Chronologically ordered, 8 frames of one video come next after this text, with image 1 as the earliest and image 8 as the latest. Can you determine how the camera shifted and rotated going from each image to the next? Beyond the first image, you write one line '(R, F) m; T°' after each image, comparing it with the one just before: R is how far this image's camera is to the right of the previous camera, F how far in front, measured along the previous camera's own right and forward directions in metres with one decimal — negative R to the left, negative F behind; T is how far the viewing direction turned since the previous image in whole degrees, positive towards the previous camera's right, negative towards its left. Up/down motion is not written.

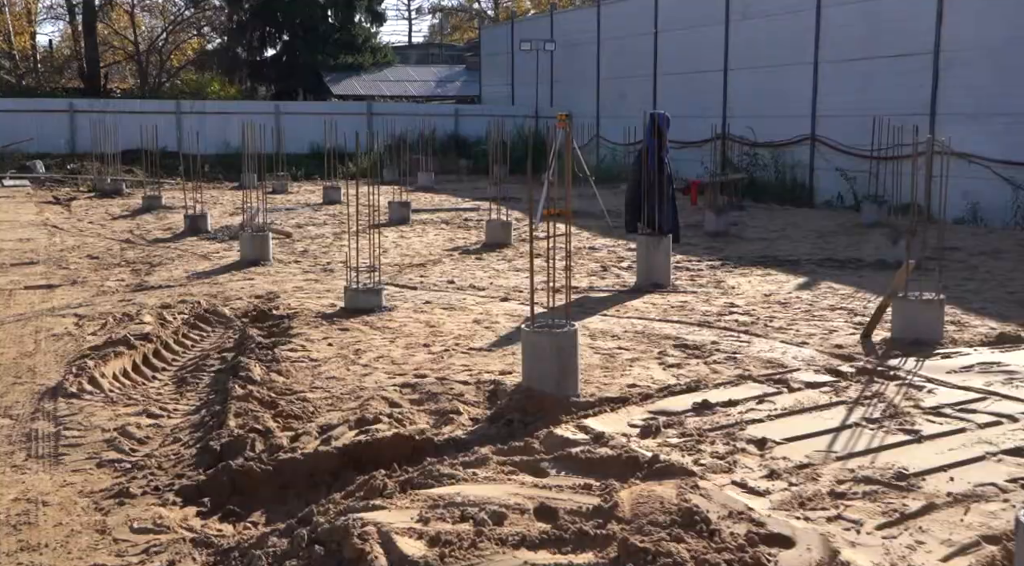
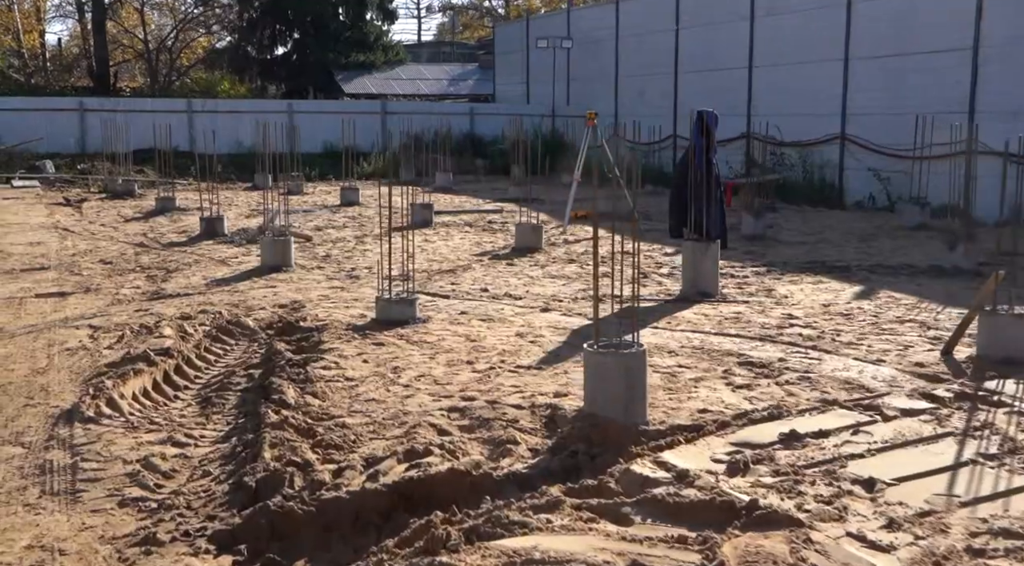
(-0.3, +0.6) m; 0°
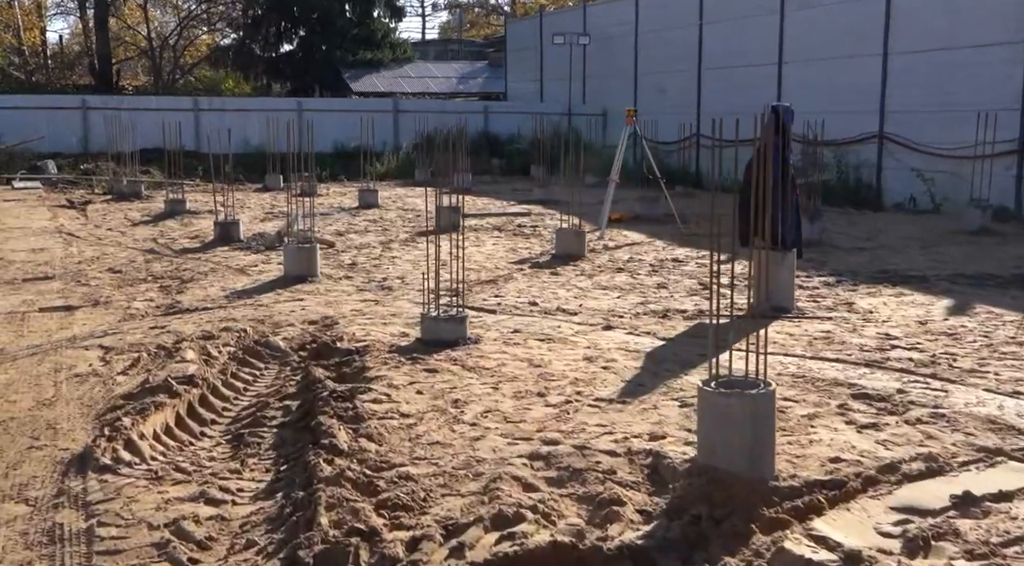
(-0.5, +1.0) m; 0°
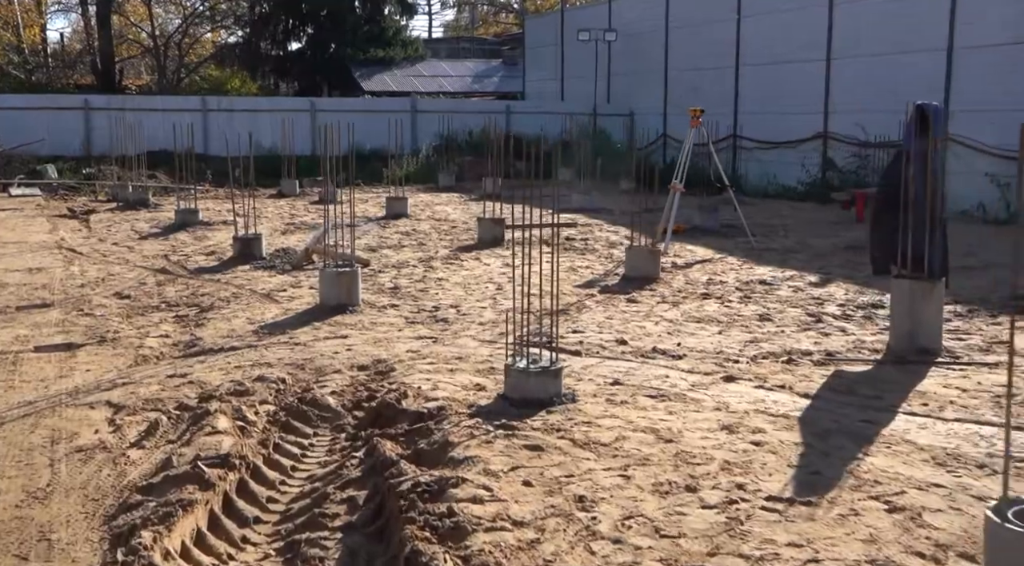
(-0.7, +1.7) m; 0°
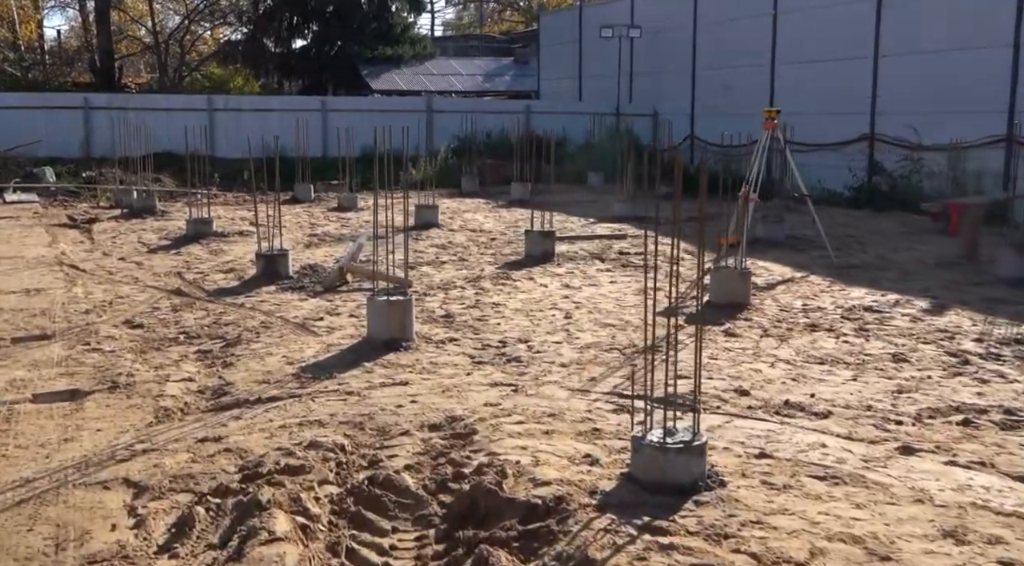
(-0.7, +1.5) m; 0°
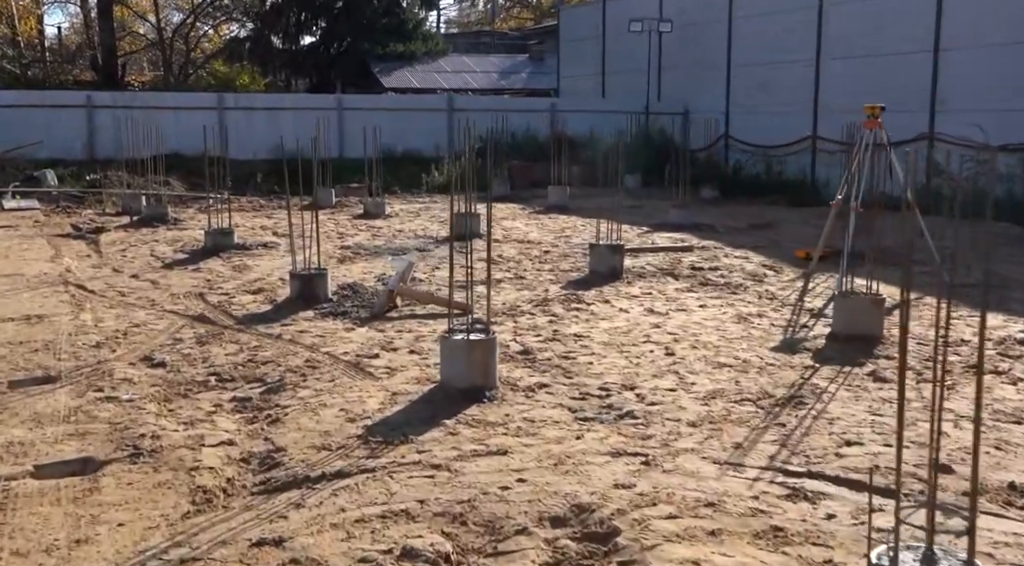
(-0.7, +1.6) m; 0°
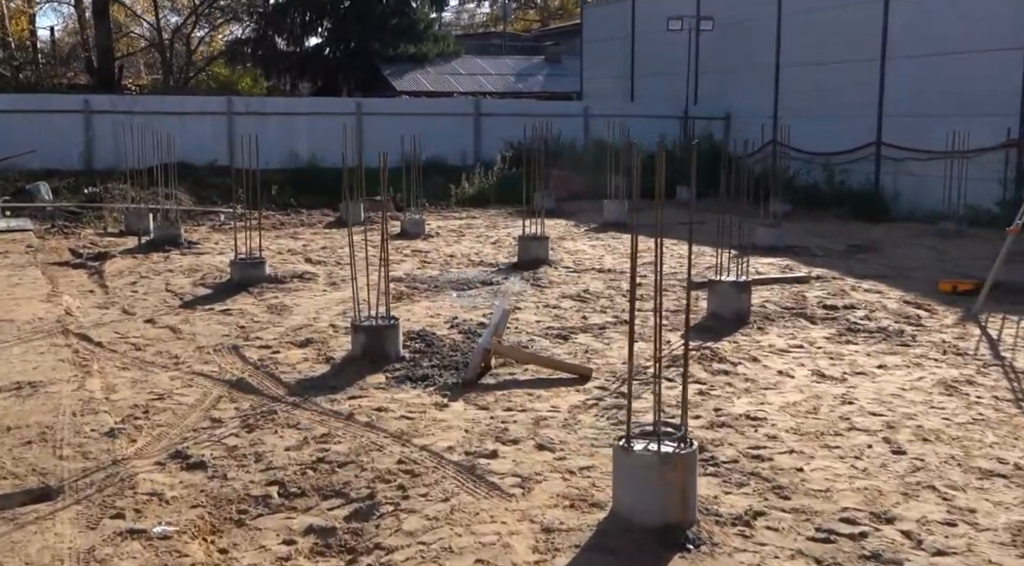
(-1.0, +2.3) m; 0°
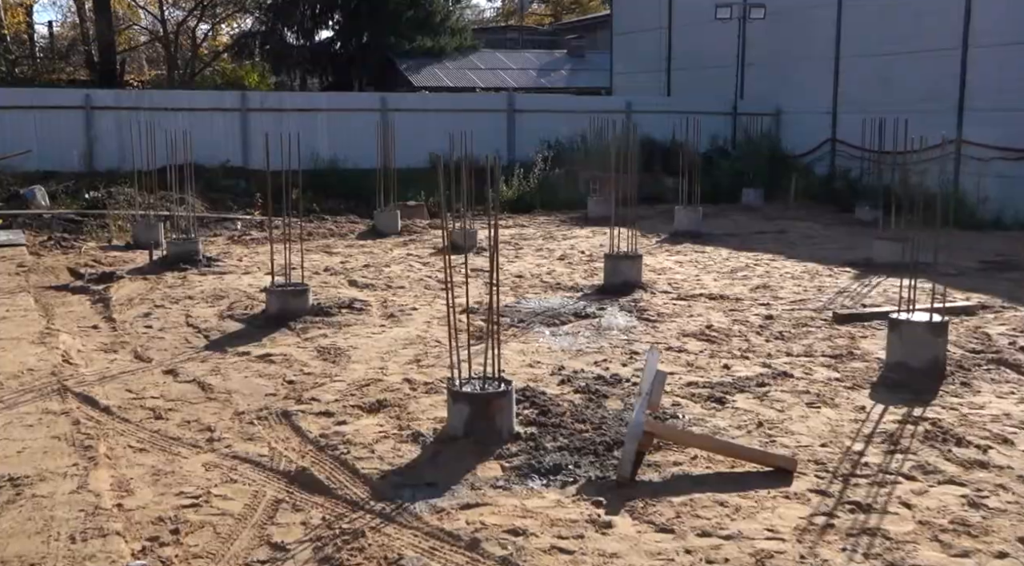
(-0.9, +2.3) m; 0°
